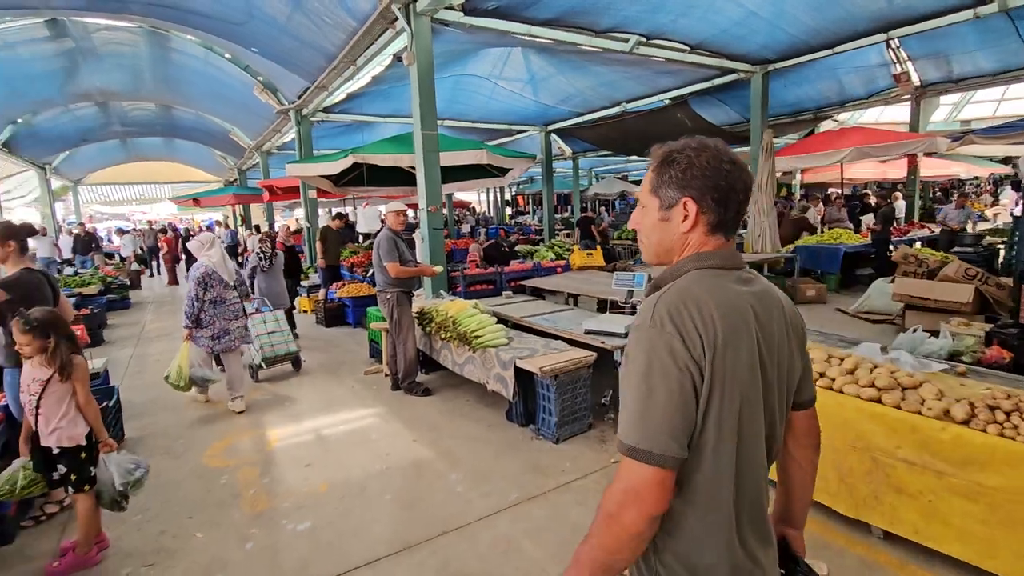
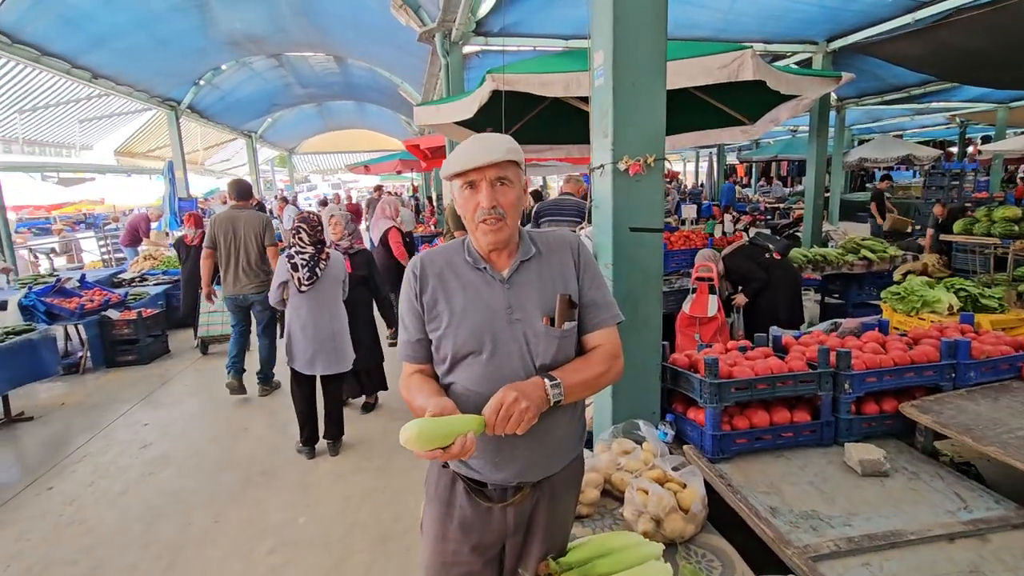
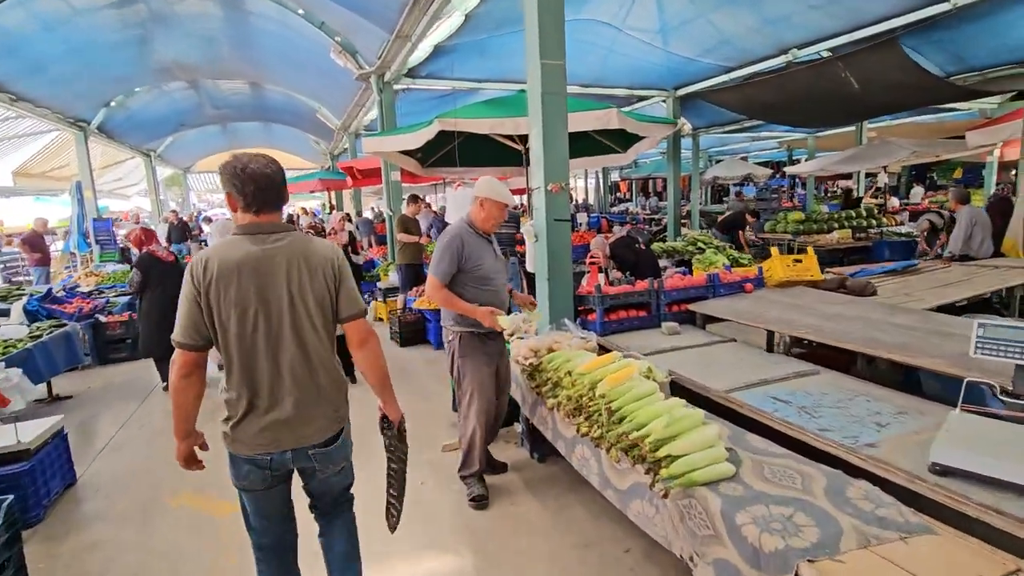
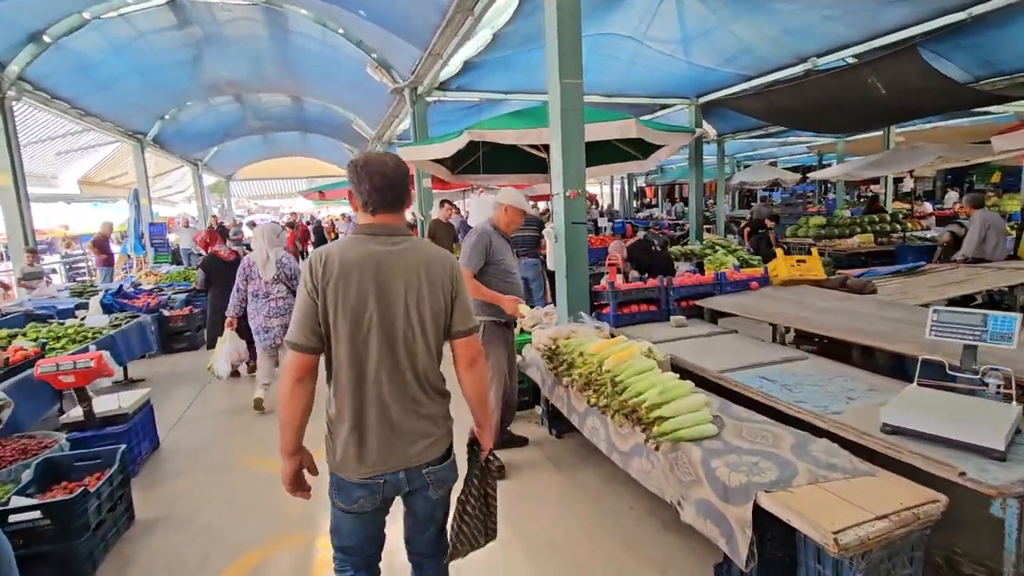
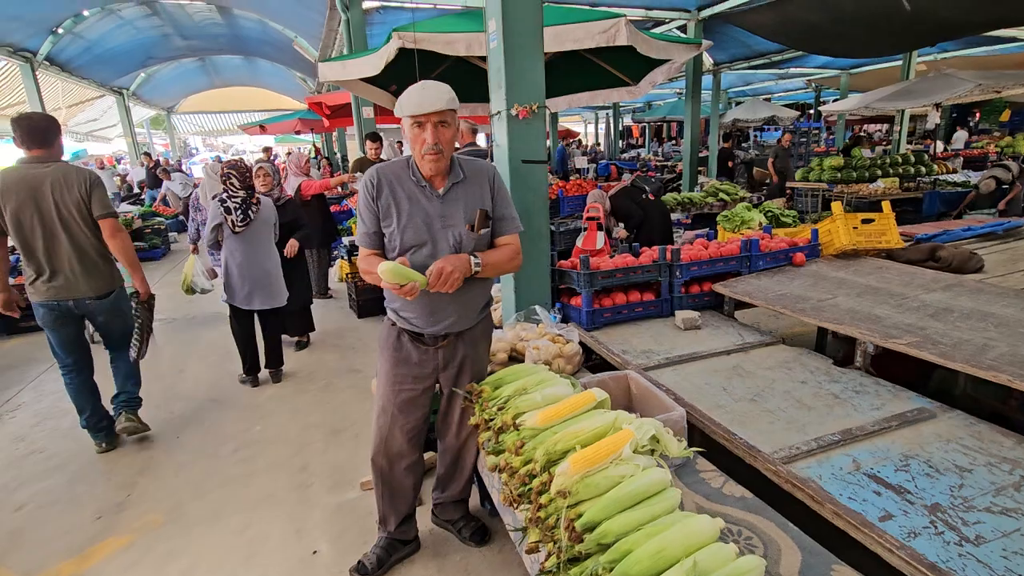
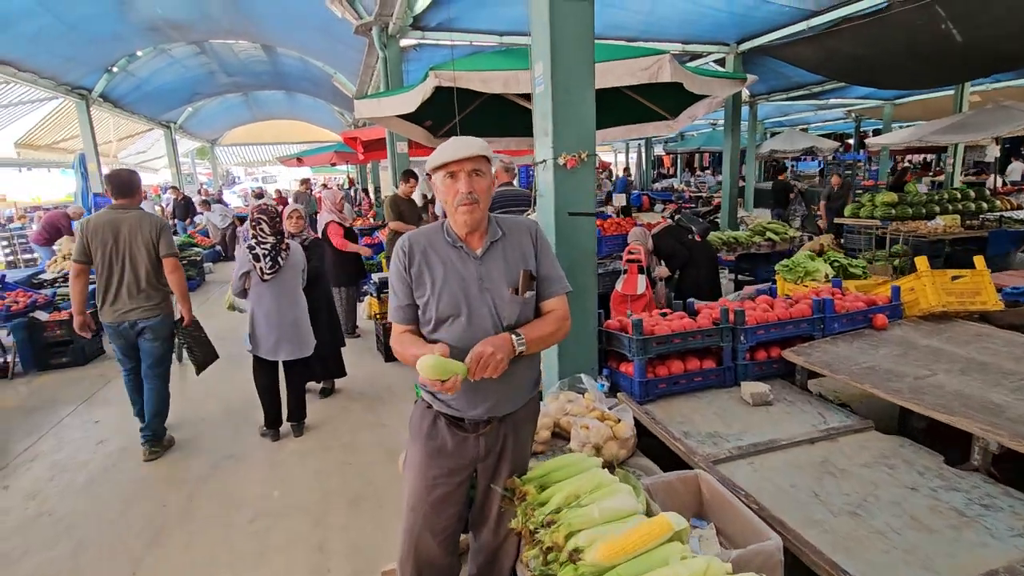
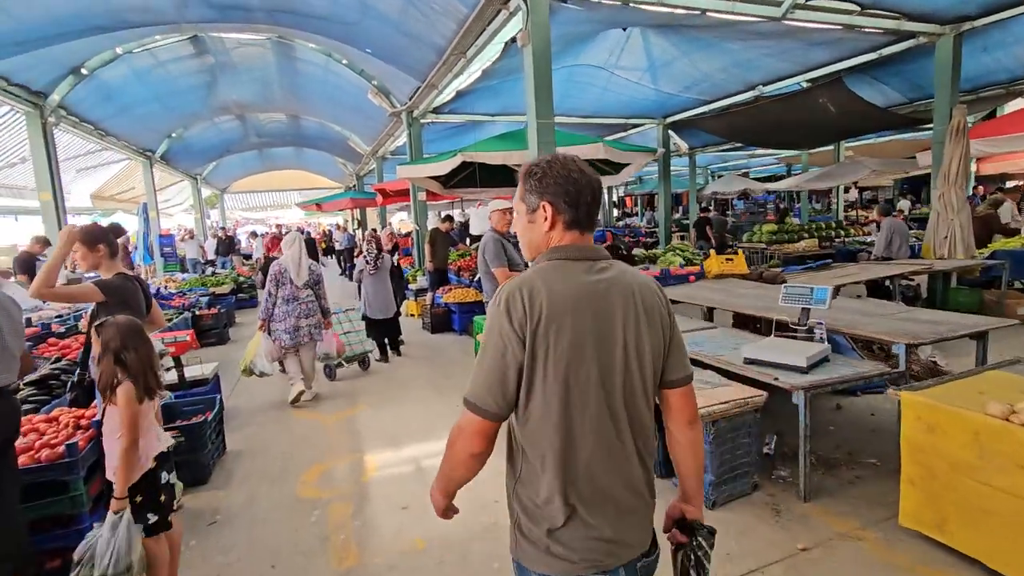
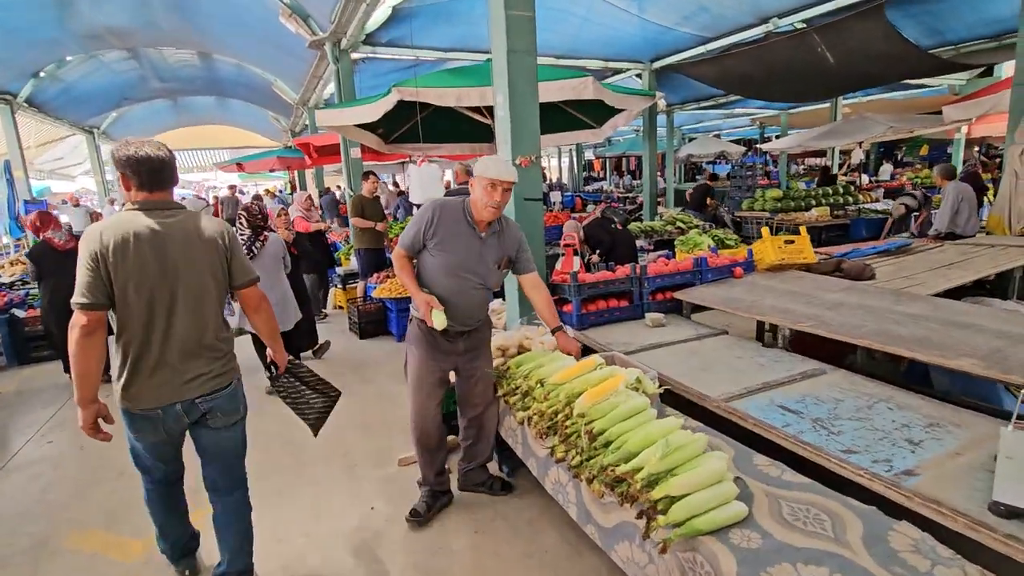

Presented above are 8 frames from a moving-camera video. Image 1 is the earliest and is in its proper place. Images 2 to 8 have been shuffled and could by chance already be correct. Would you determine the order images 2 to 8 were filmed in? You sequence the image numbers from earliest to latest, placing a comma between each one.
7, 4, 3, 8, 5, 6, 2
